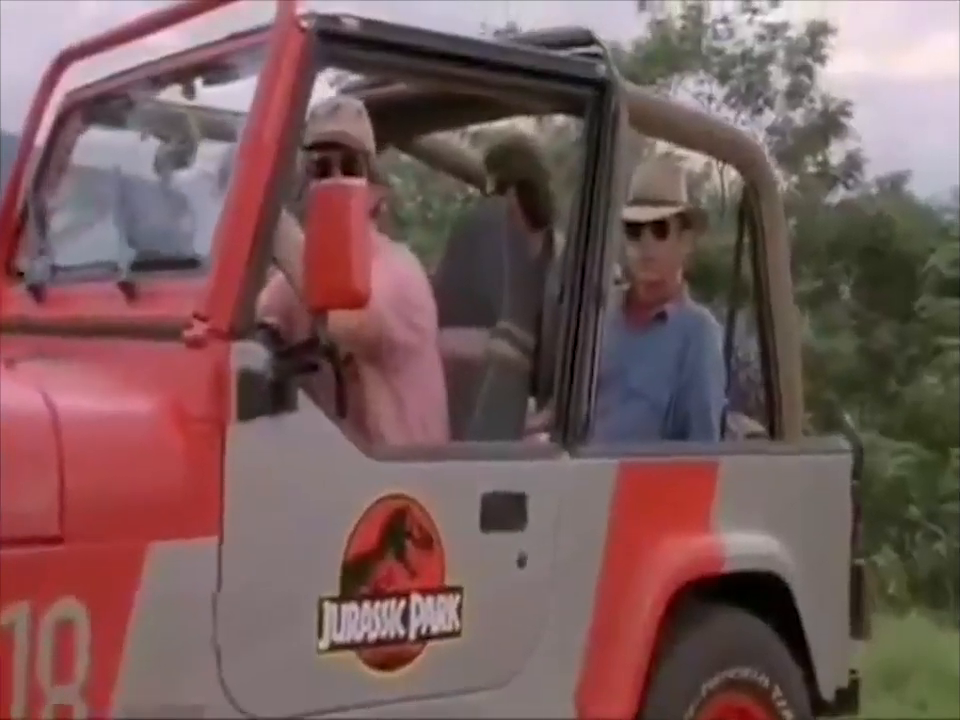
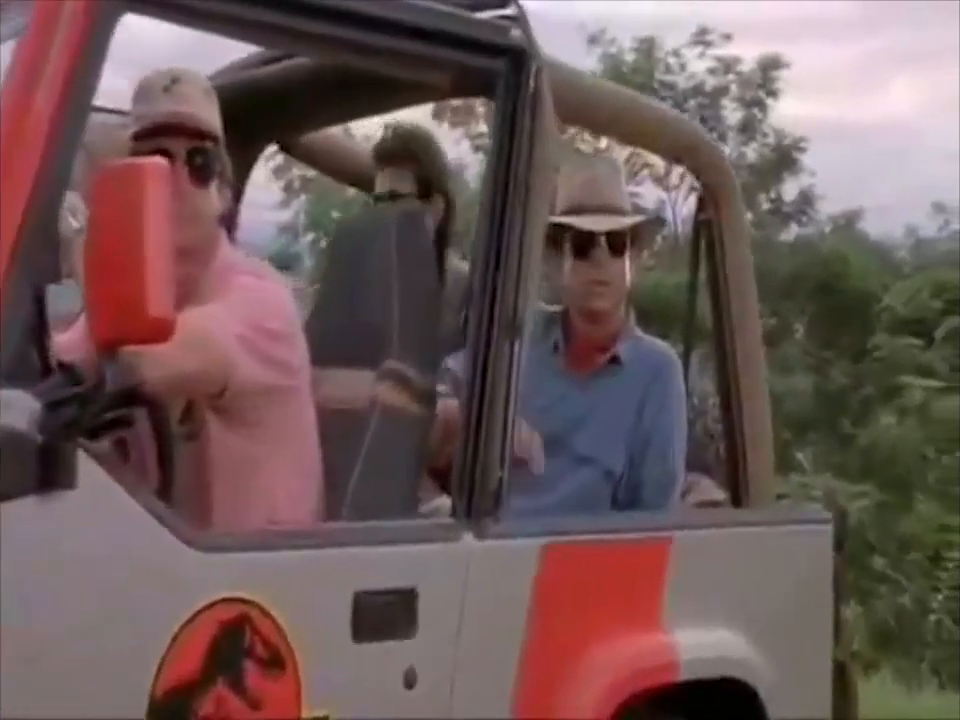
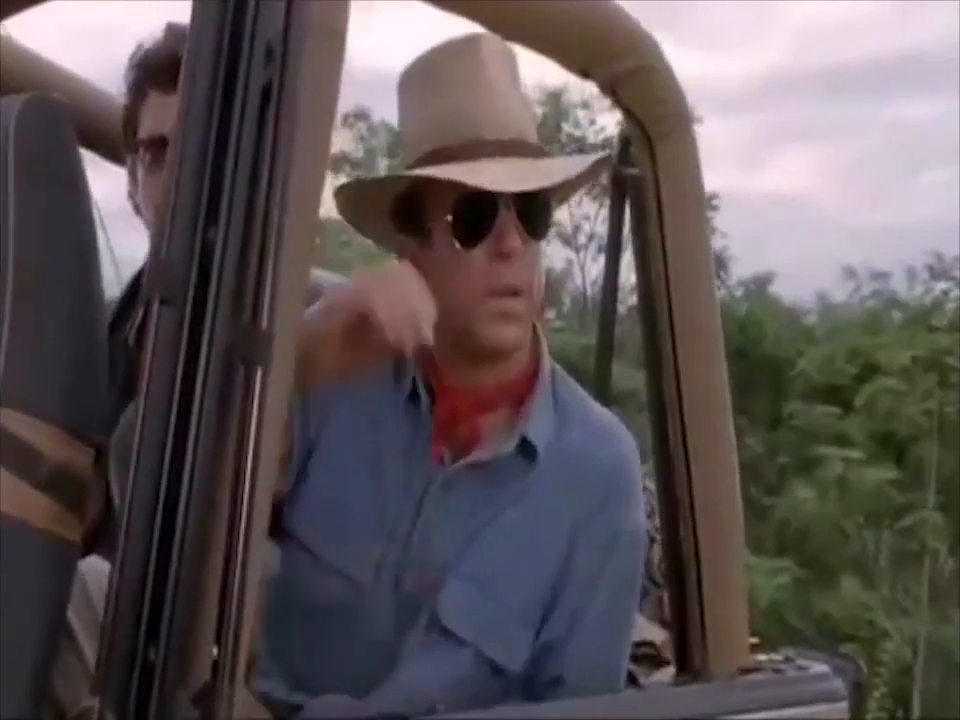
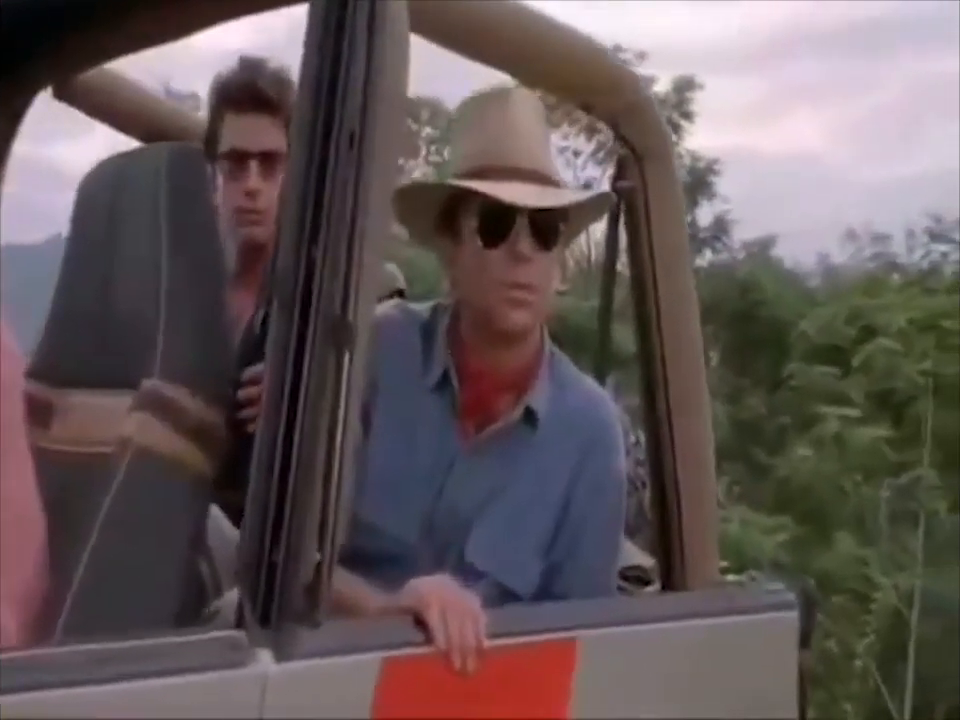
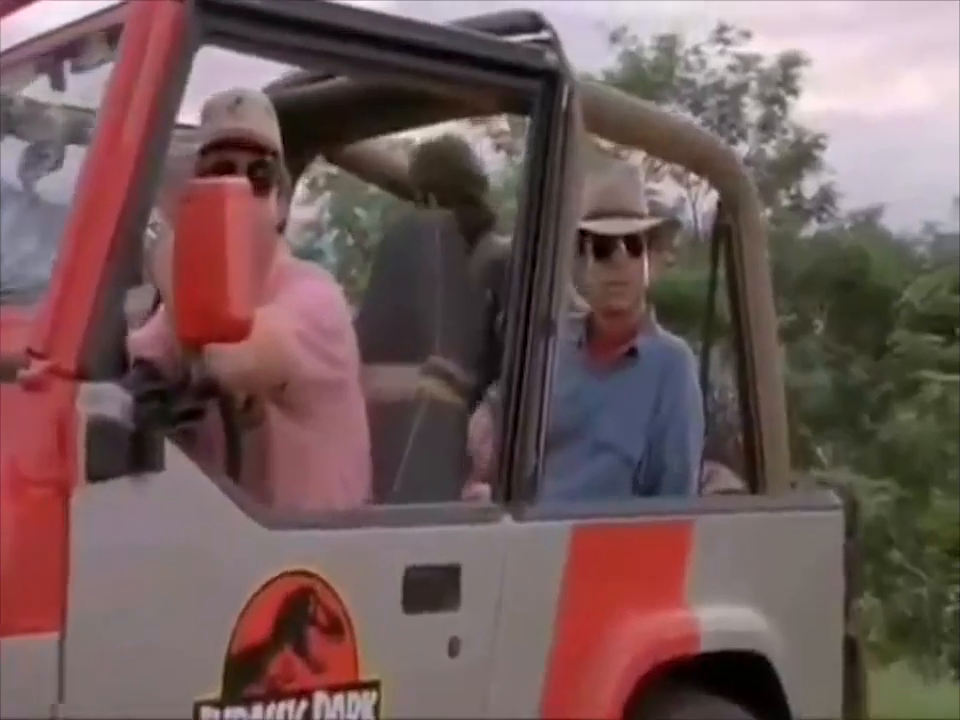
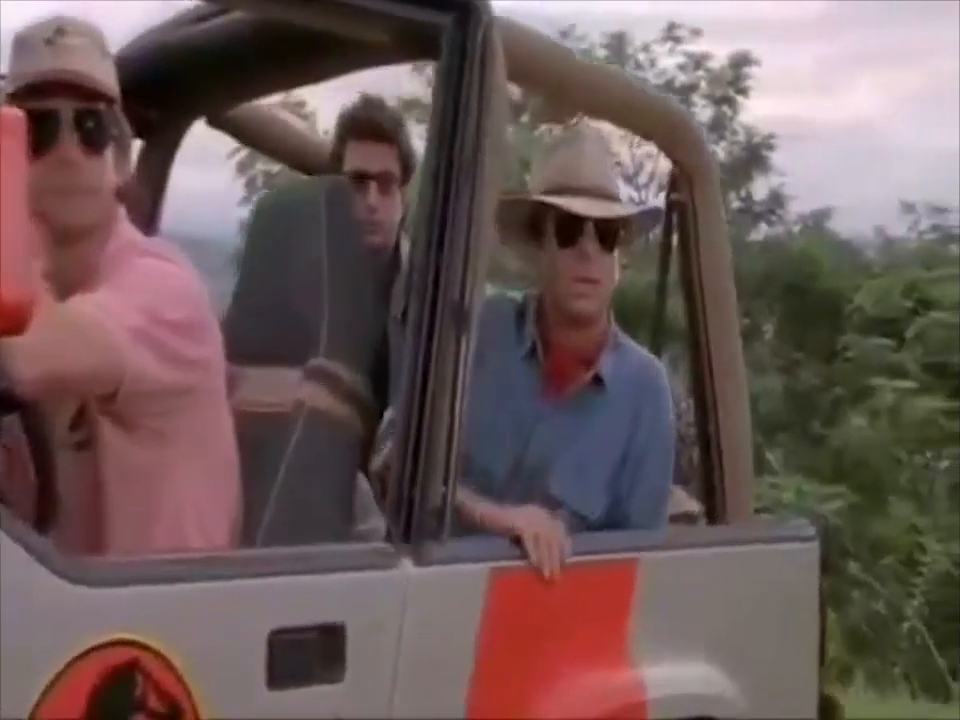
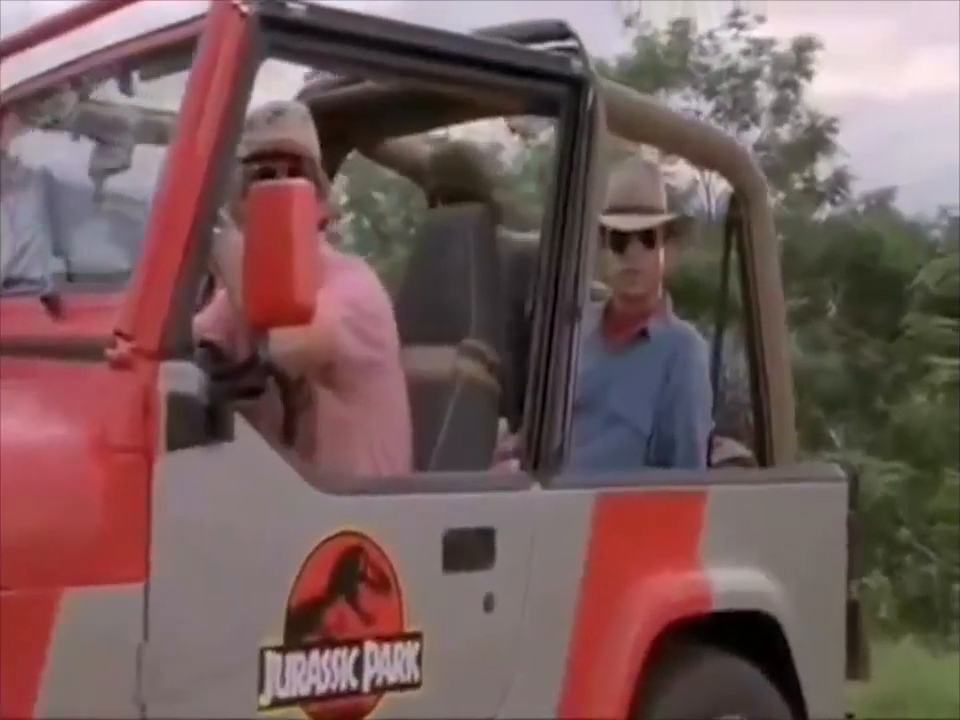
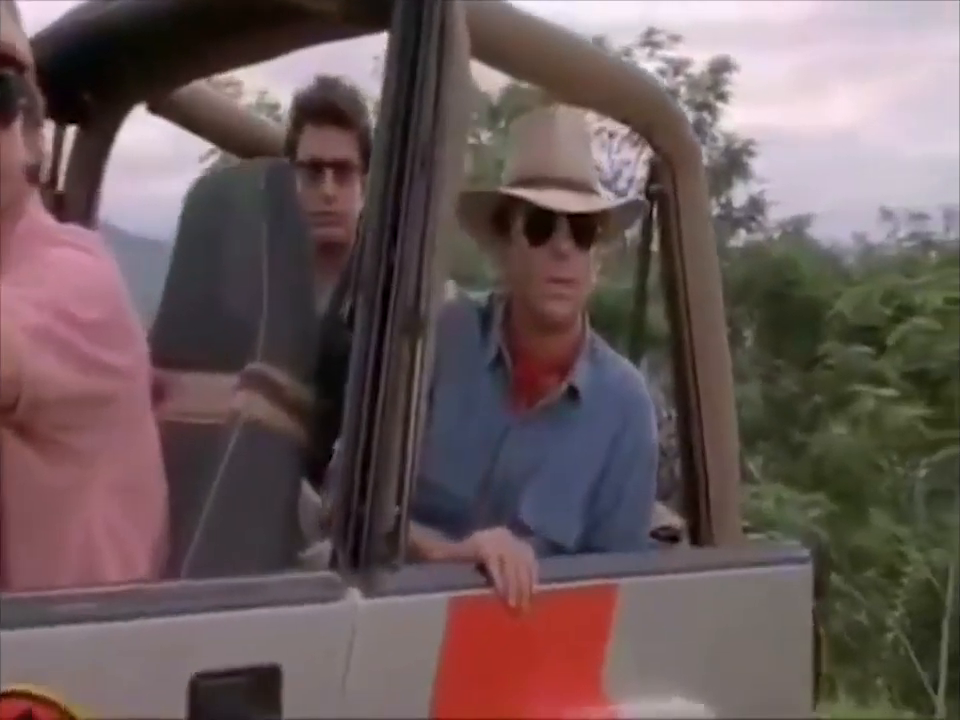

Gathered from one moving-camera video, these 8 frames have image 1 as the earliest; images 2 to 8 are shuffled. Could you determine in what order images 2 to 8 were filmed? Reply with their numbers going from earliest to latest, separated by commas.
7, 5, 2, 6, 8, 4, 3
